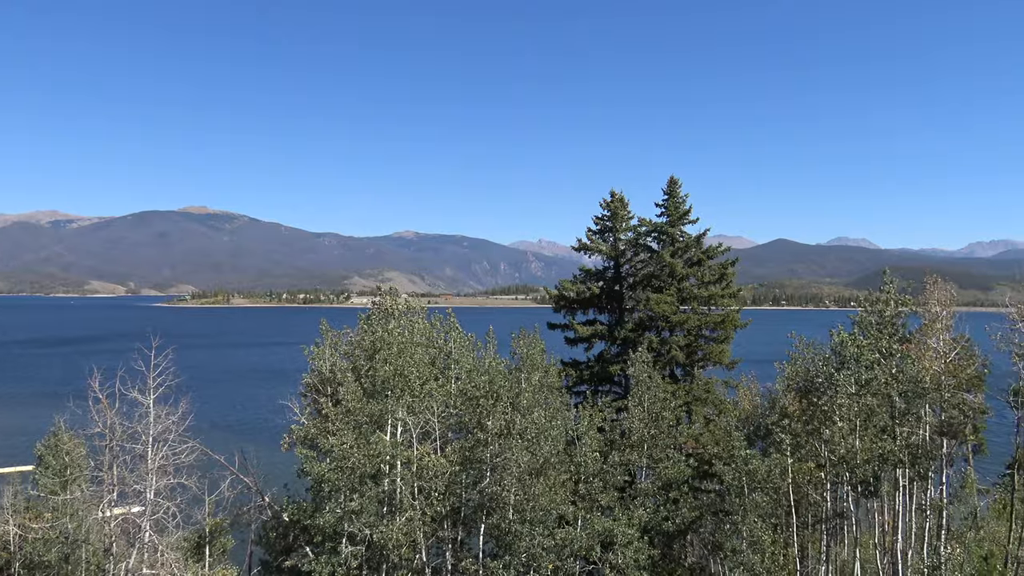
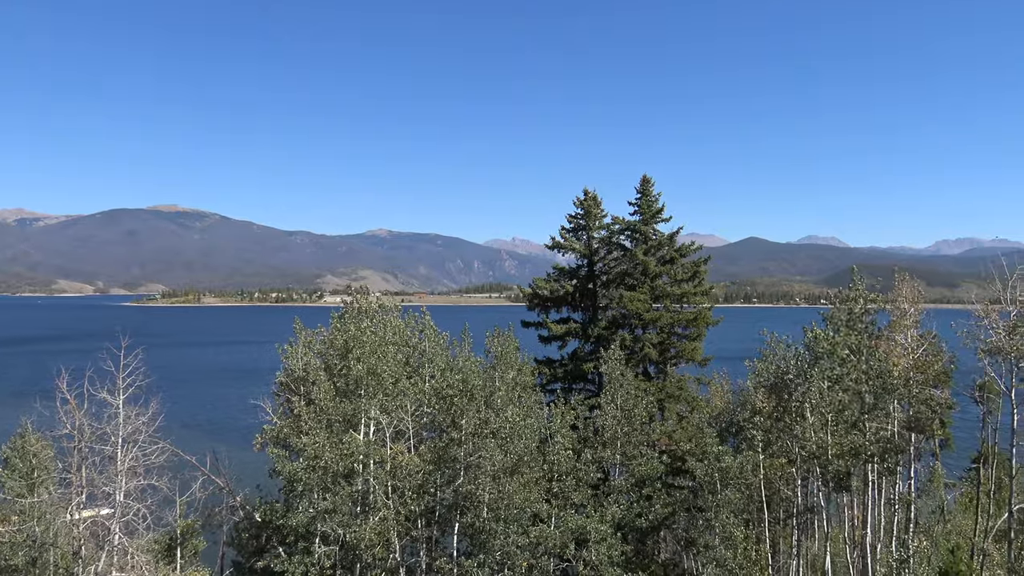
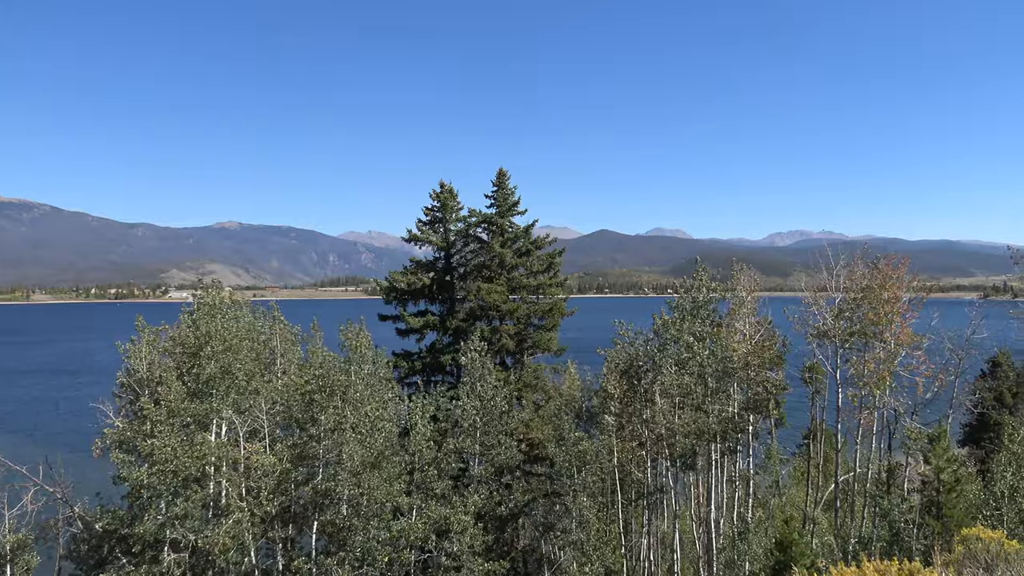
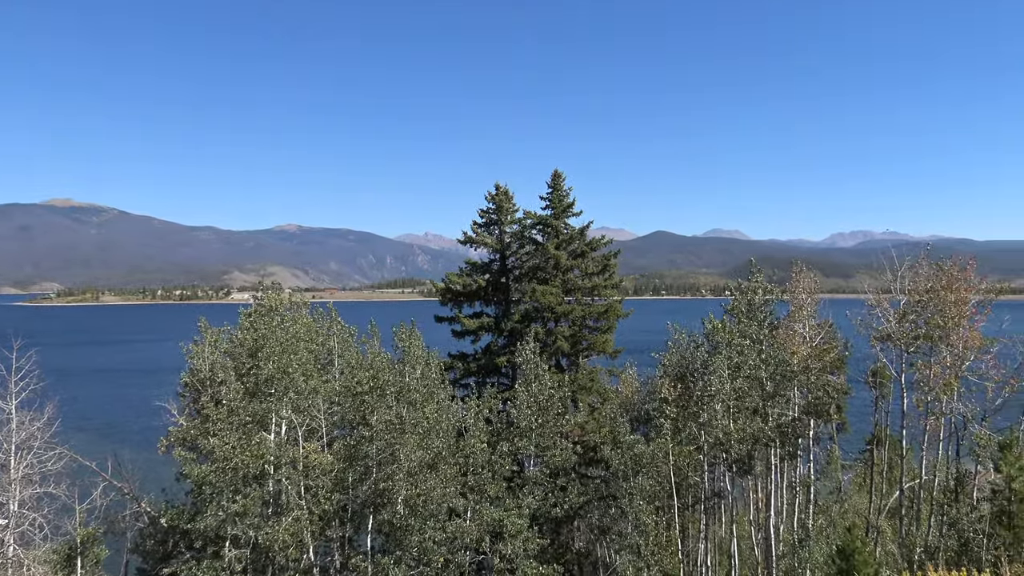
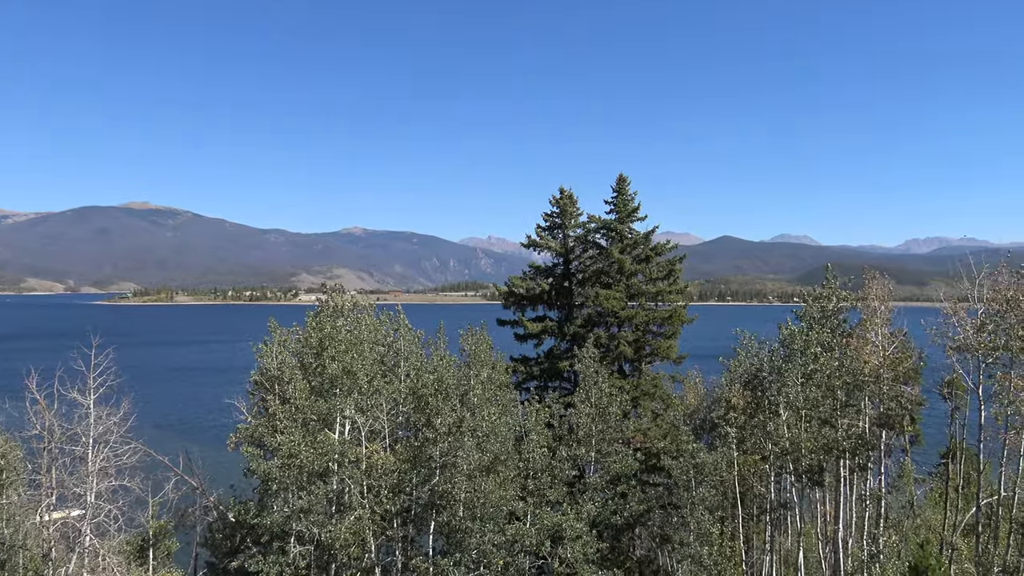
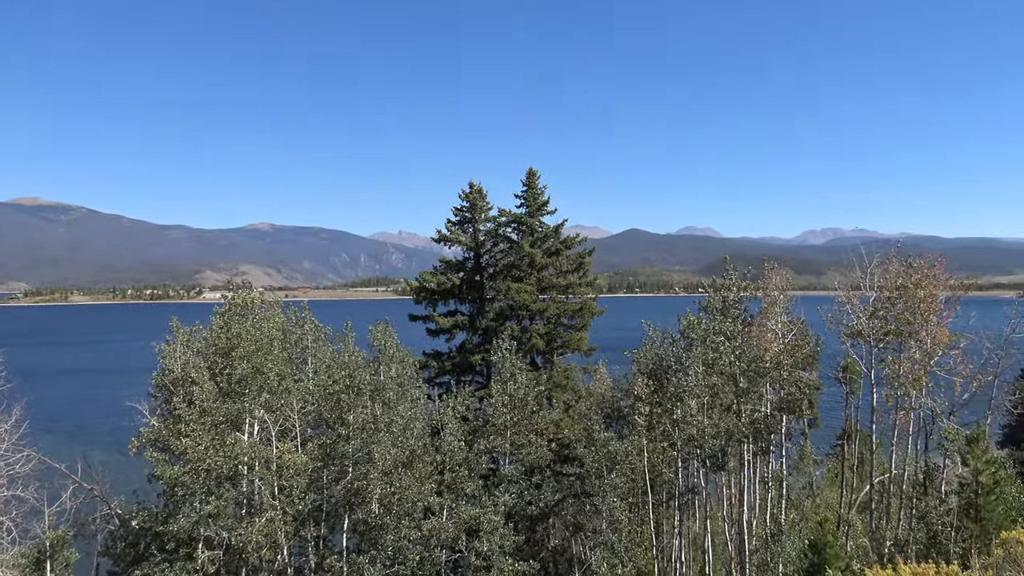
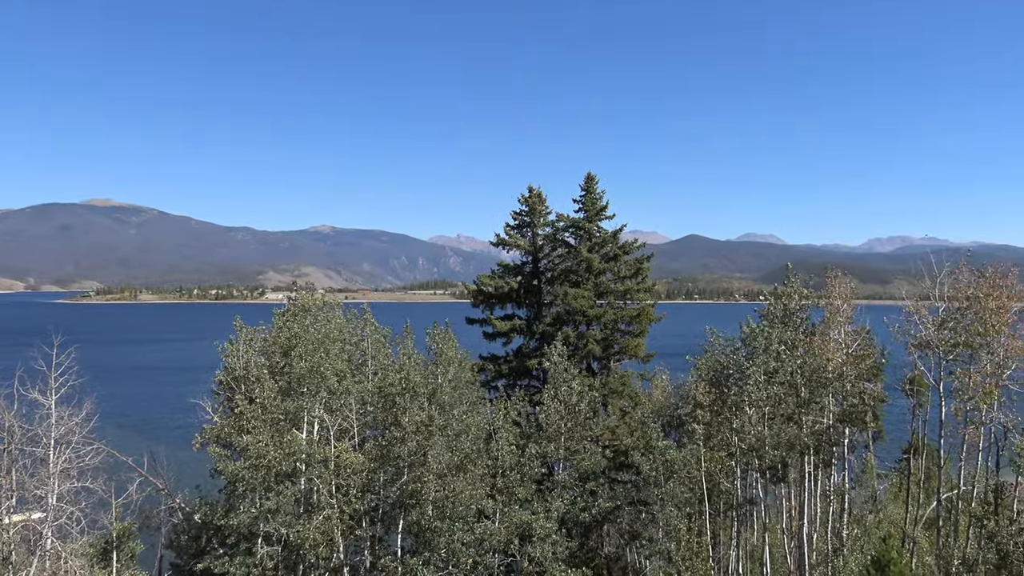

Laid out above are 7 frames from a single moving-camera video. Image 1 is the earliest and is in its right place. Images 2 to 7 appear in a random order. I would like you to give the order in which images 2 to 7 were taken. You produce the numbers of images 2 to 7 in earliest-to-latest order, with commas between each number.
2, 5, 7, 4, 6, 3
